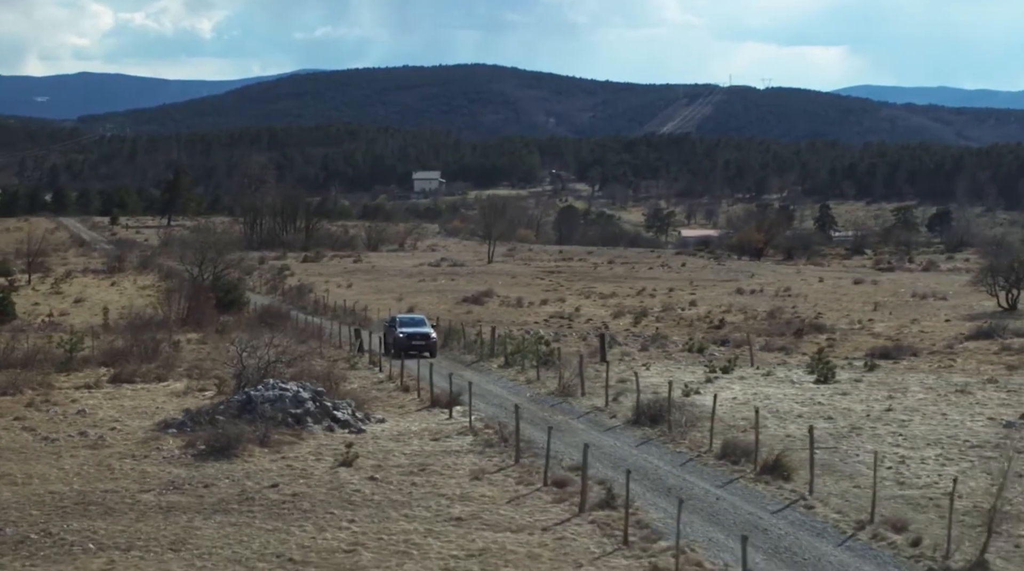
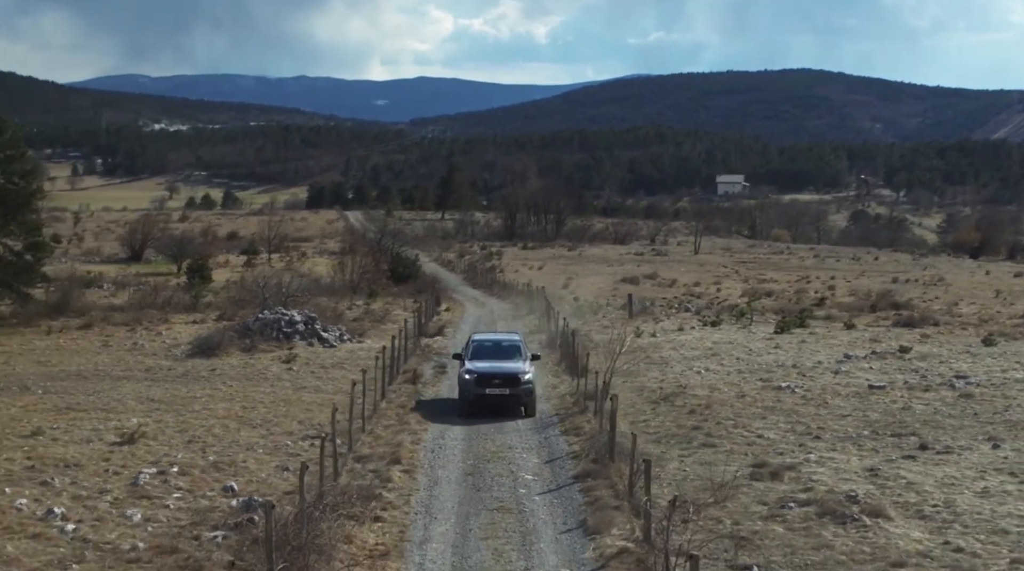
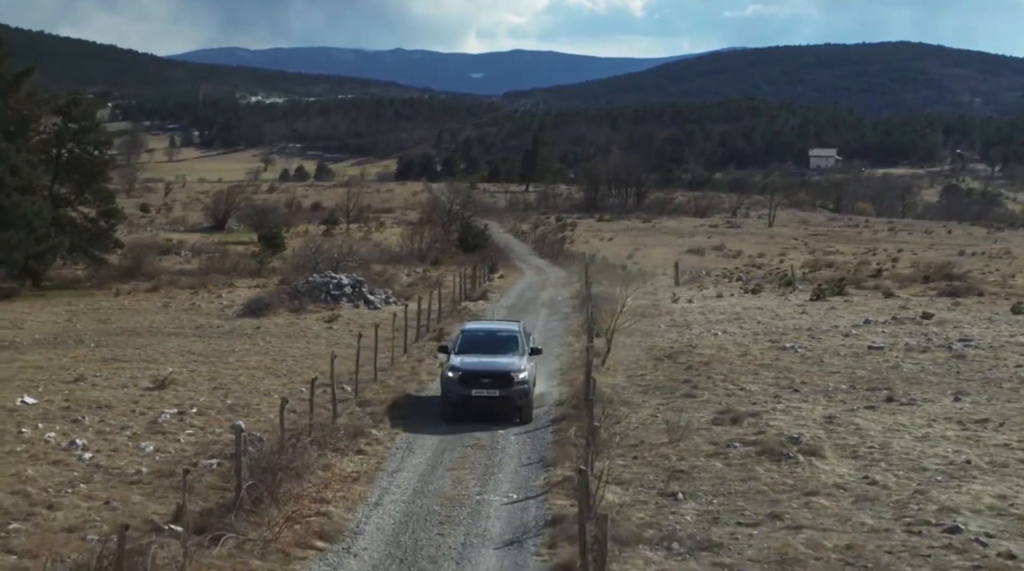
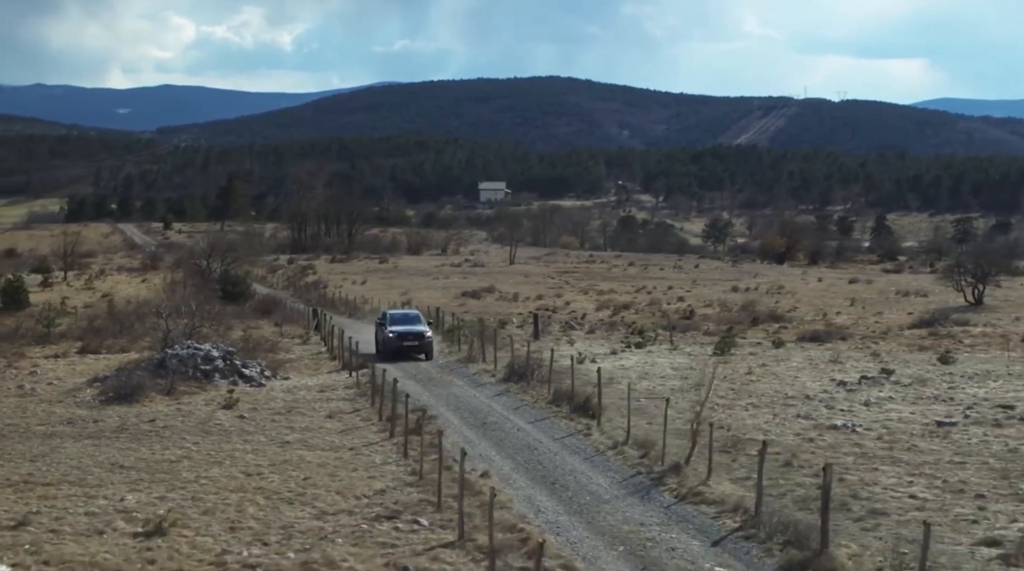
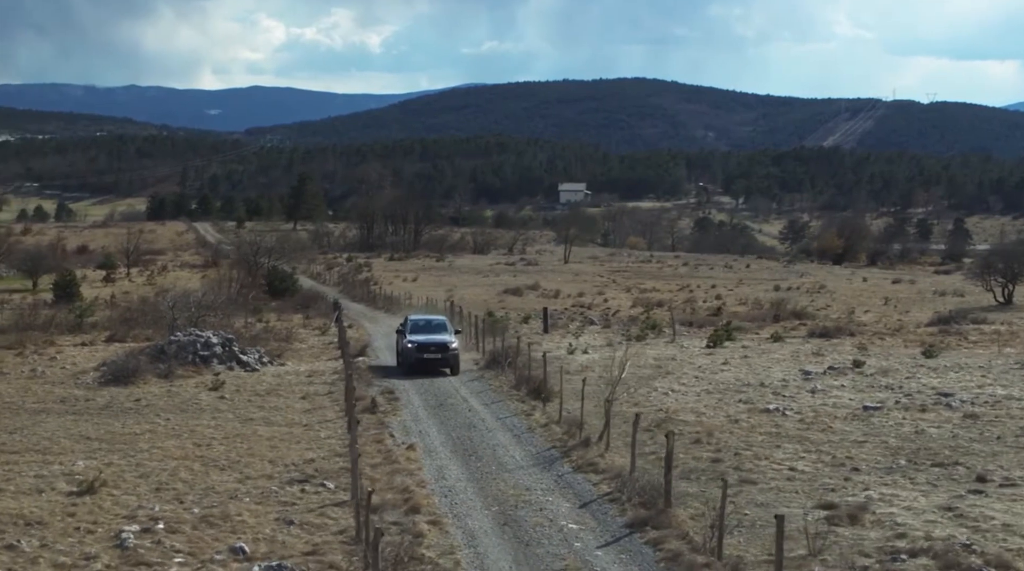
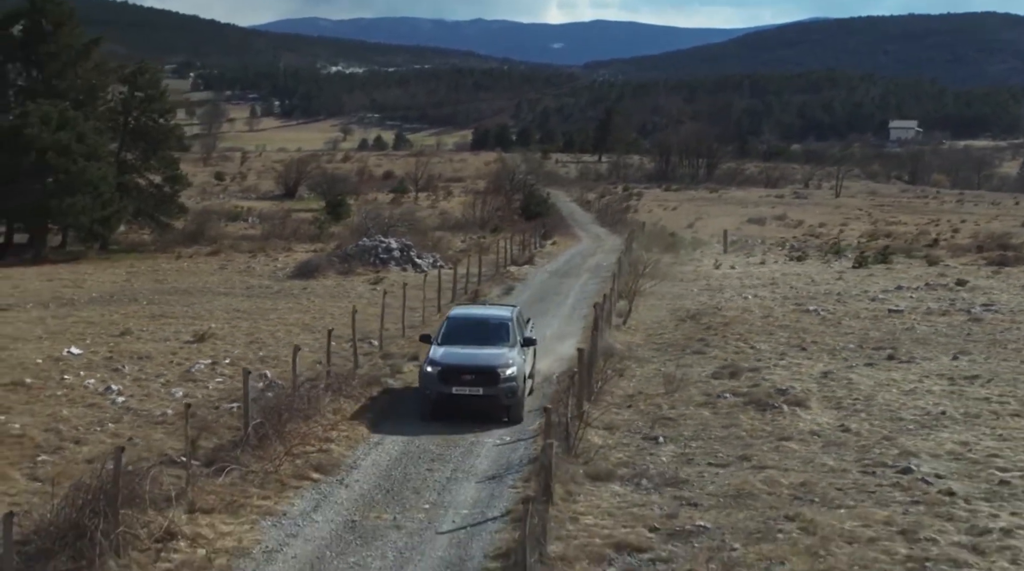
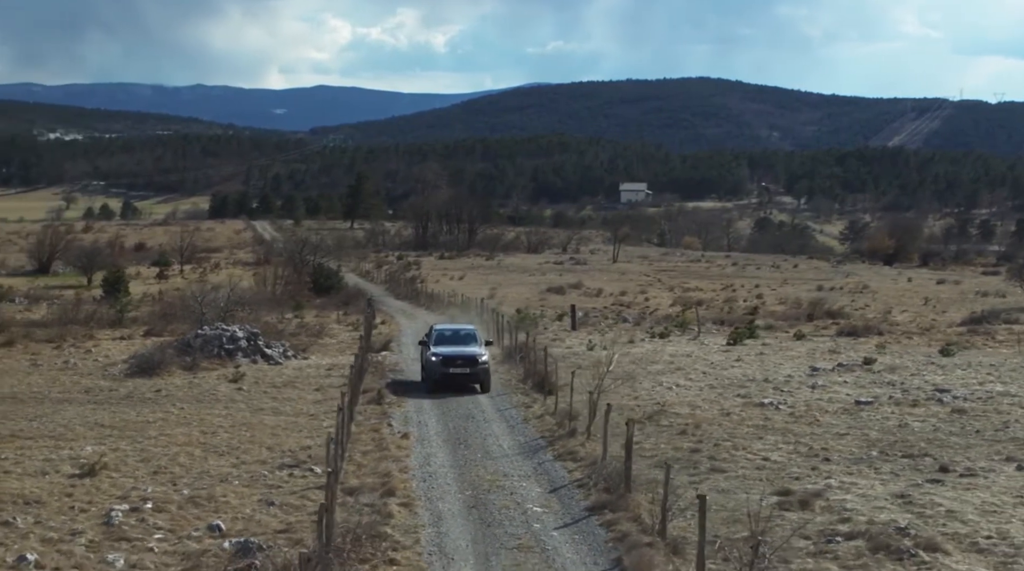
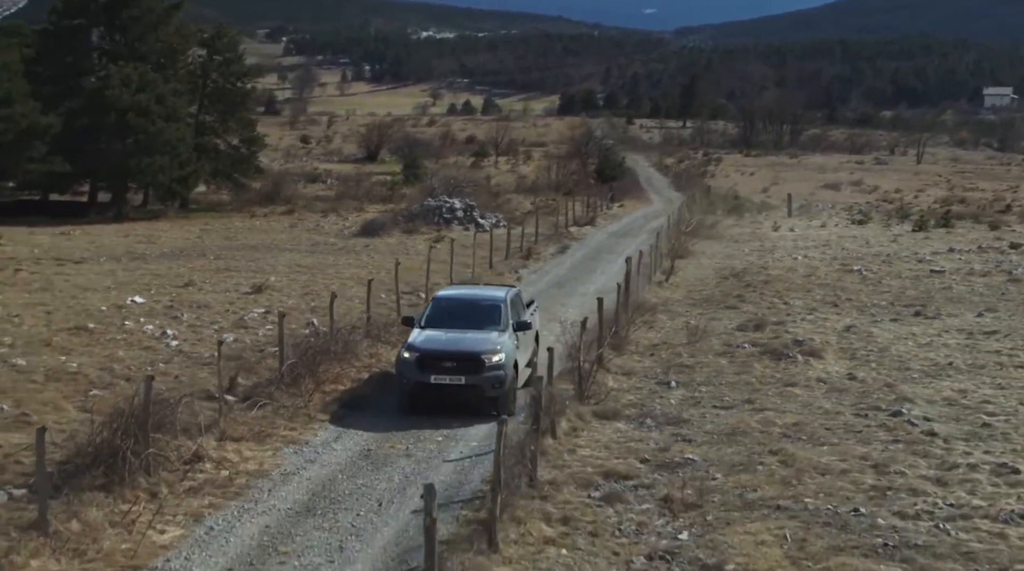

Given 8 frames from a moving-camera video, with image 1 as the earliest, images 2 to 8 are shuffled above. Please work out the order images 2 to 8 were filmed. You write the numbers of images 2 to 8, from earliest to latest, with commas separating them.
4, 5, 7, 2, 3, 6, 8
